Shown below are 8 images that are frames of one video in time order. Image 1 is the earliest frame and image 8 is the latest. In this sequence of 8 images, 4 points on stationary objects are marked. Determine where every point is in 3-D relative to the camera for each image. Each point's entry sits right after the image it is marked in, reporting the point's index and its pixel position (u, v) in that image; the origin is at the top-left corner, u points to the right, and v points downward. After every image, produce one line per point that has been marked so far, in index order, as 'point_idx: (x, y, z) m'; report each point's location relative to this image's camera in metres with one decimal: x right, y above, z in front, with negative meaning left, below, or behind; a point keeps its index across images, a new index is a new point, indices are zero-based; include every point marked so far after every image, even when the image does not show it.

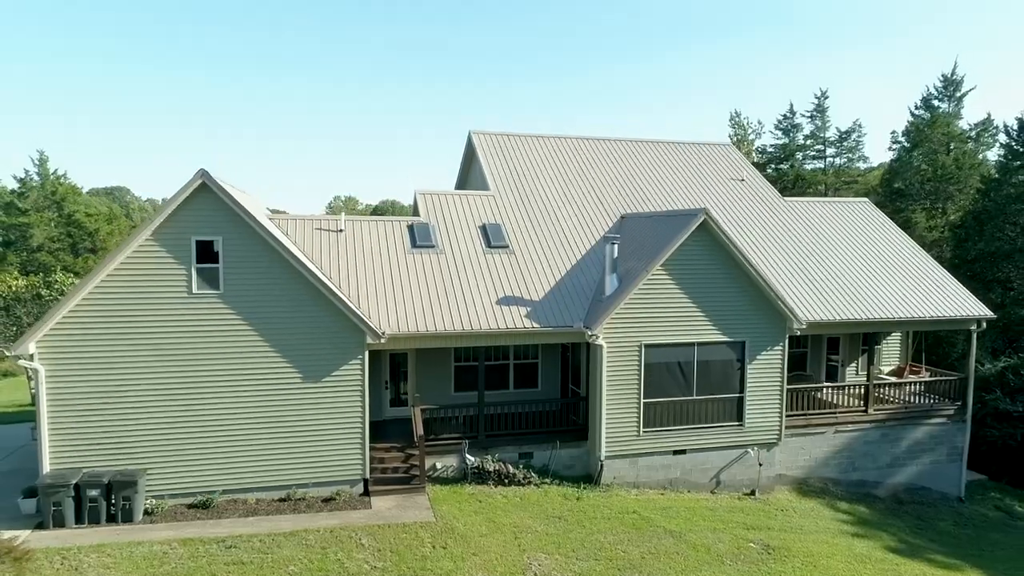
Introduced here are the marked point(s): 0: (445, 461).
0: (-1.5, -3.8, +13.8) m
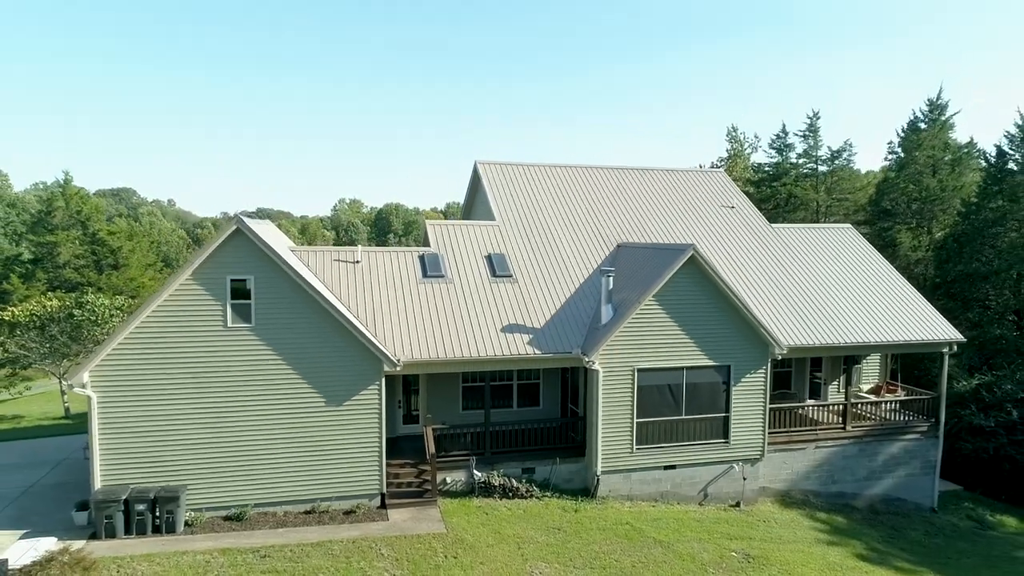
0: (-1.4, -4.5, +15.0) m
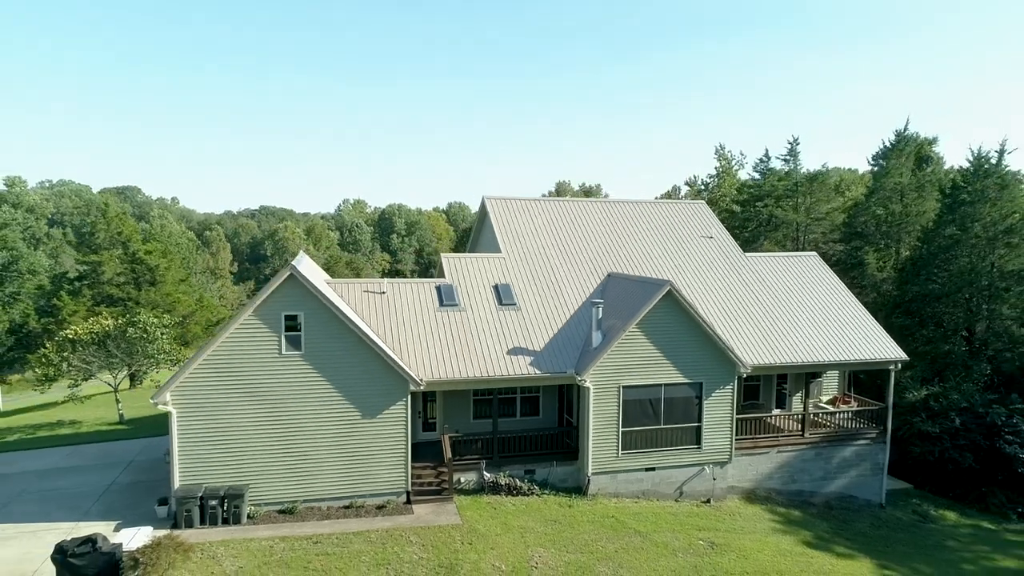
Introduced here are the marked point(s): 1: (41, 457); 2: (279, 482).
0: (-1.3, -5.3, +17.7) m
1: (-14.9, -5.4, +19.7) m
2: (-5.8, -4.9, +15.7) m
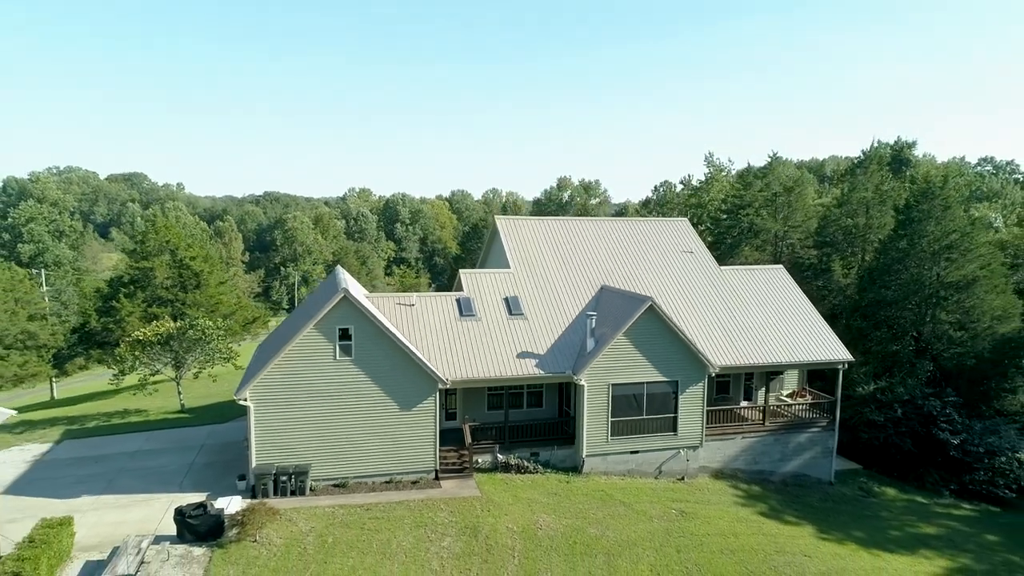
0: (-1.0, -5.9, +21.5) m
1: (-14.6, -5.8, +23.6) m
2: (-5.5, -5.5, +19.5) m
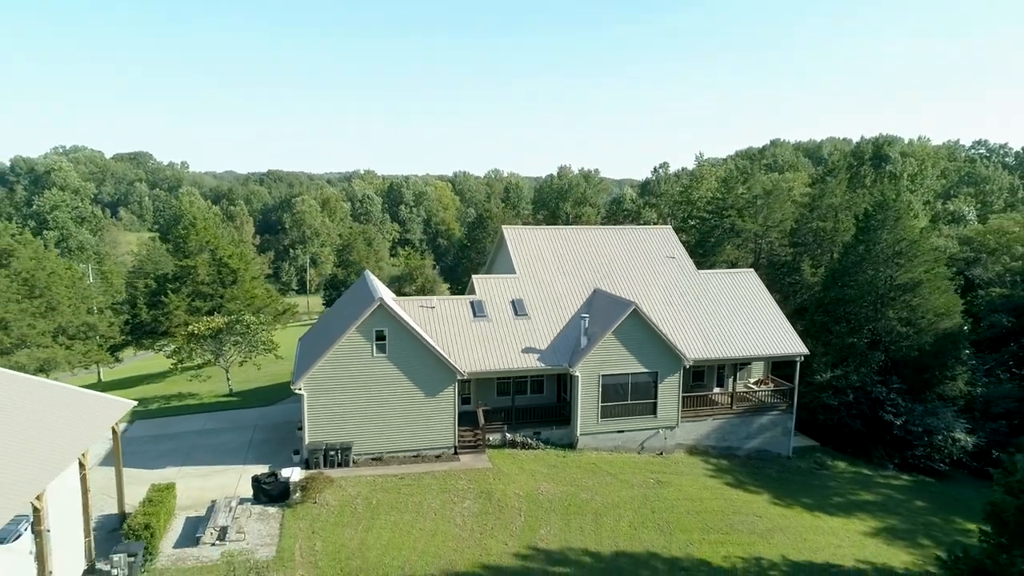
0: (-0.7, -6.1, +25.7) m
1: (-14.4, -5.9, +27.8) m
2: (-5.3, -5.8, +23.6) m
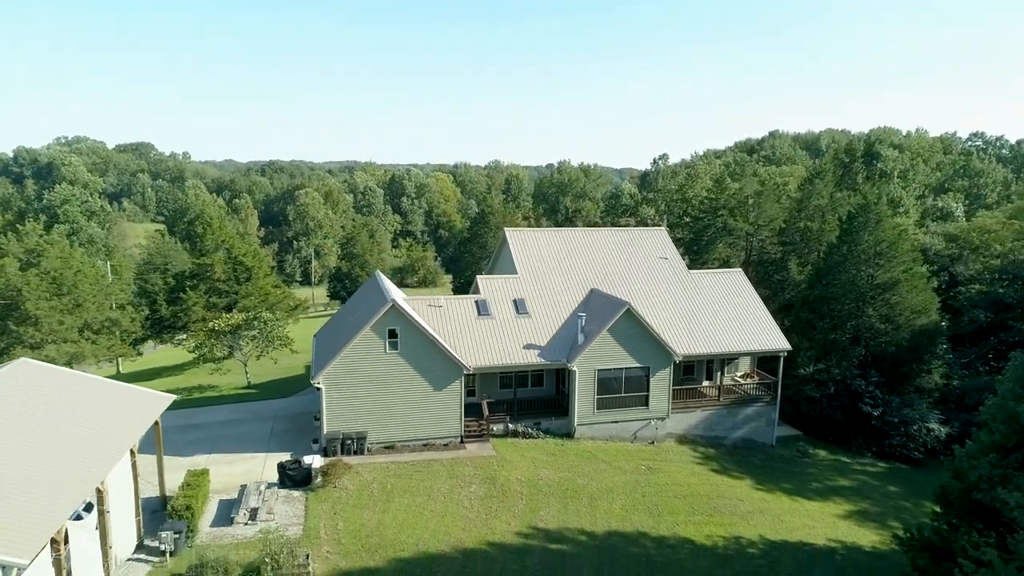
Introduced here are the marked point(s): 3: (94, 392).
0: (-0.7, -6.1, +27.7) m
1: (-14.3, -5.9, +29.7) m
2: (-5.2, -5.9, +25.6) m
3: (-12.8, -3.1, +18.8) m
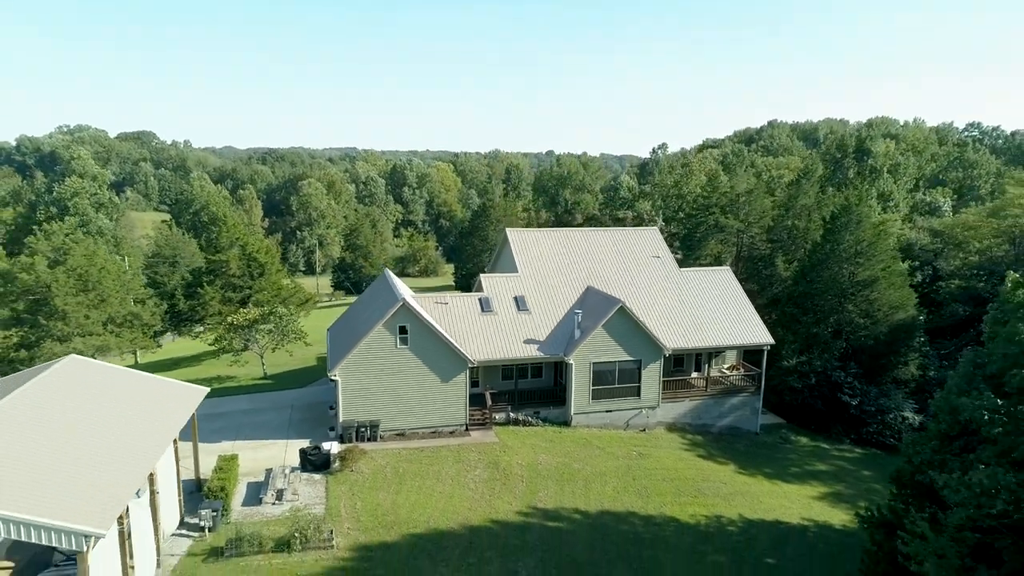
0: (-0.6, -6.1, +29.8) m
1: (-14.2, -5.8, +31.8) m
2: (-5.2, -5.8, +27.7) m
3: (-12.8, -3.3, +20.8) m
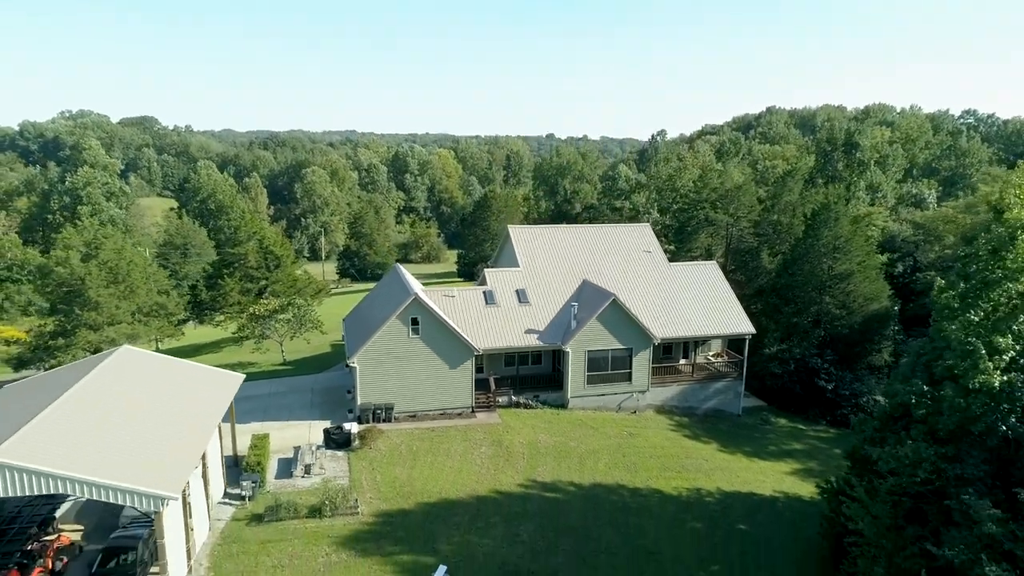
0: (-0.5, -5.8, +32.6) m
1: (-14.1, -5.5, +34.6) m
2: (-5.1, -5.6, +30.5) m
3: (-12.7, -3.2, +23.5) m
